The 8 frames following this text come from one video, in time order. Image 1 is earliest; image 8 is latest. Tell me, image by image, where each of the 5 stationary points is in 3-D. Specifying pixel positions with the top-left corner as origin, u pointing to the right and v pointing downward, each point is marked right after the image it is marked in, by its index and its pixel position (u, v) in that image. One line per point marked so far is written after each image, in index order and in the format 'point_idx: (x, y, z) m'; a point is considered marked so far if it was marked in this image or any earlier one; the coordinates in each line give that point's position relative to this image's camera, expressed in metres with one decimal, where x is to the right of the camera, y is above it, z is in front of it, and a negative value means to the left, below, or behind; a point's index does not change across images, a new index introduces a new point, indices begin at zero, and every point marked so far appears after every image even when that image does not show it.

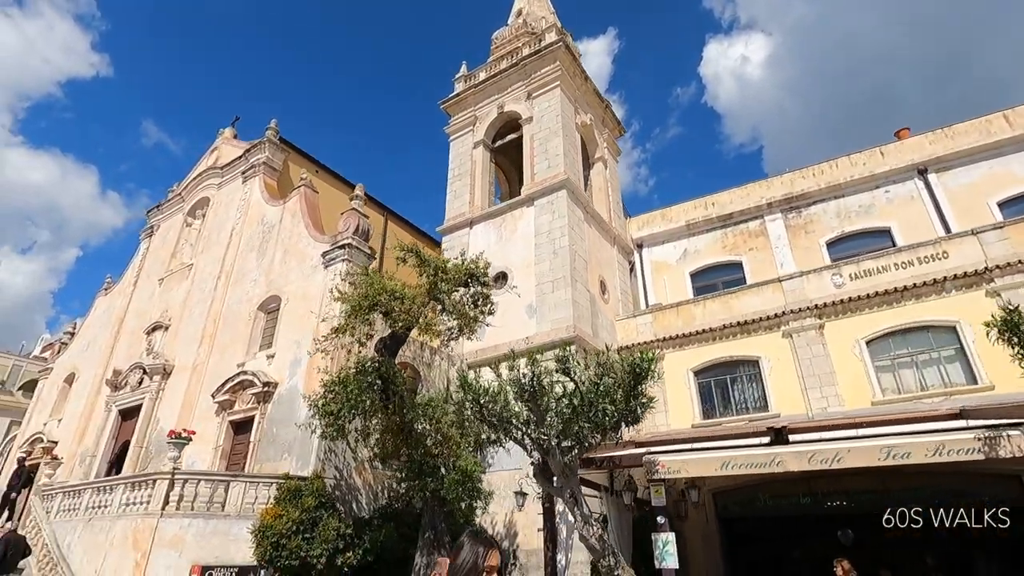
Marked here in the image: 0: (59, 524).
0: (-9.6, -5.0, +11.4) m
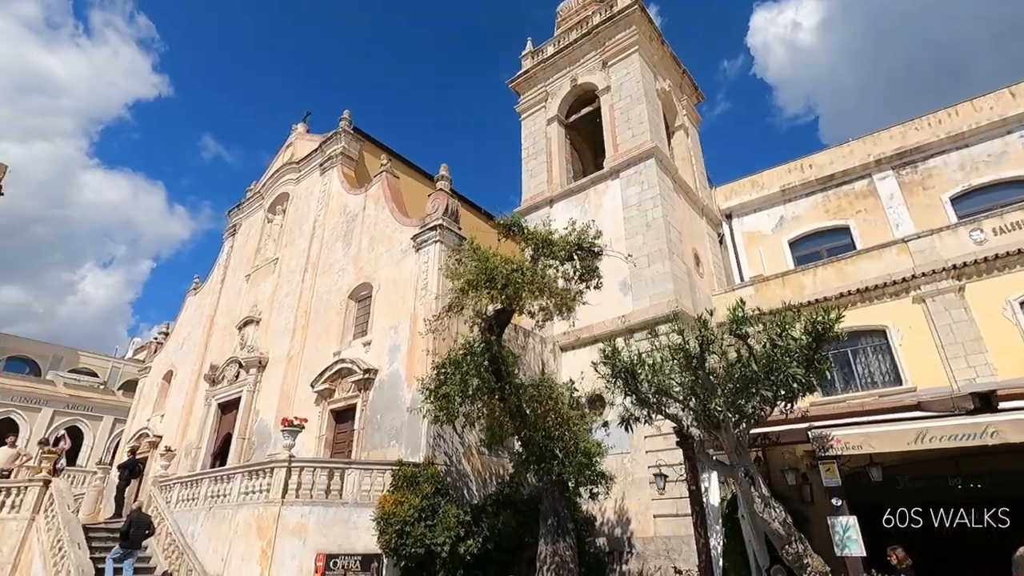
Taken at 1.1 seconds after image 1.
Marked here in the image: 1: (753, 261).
0: (-7.2, -4.9, +11.6) m
1: (+8.1, +0.9, +18.0) m
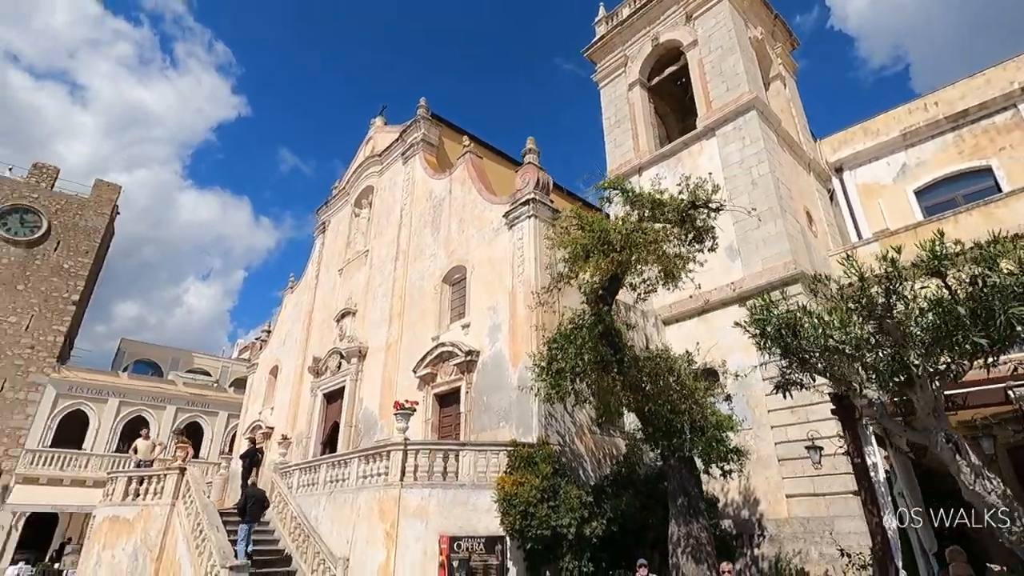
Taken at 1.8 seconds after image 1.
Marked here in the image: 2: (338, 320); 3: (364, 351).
0: (-4.7, -4.7, +11.9) m
1: (+10.9, +2.2, +16.2) m
2: (-5.8, -1.1, +18.1) m
3: (-4.5, -1.9, +16.4) m
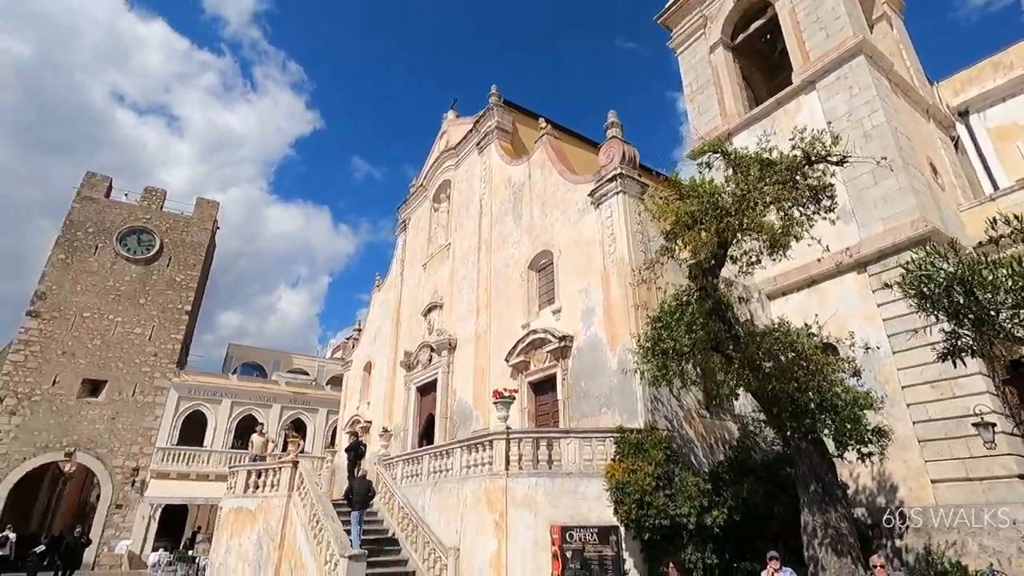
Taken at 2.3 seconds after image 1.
0: (-2.3, -4.6, +12.1) m
1: (+13.2, +3.3, +14.2) m
2: (-2.9, -0.9, +18.3) m
3: (-1.8, -1.7, +16.4) m
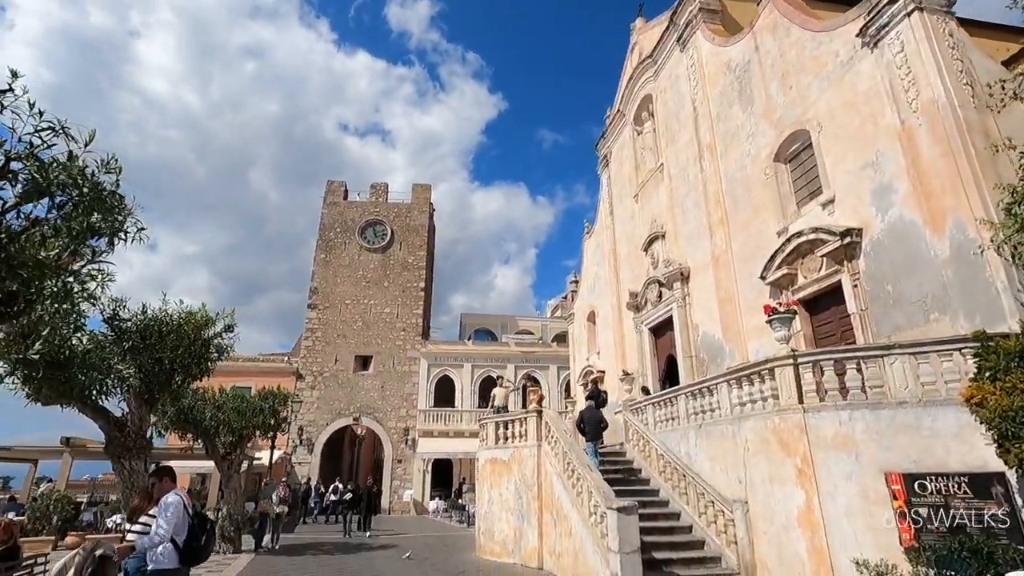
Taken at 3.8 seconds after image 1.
0: (+3.0, -2.9, +10.6) m
1: (+16.7, +7.1, +6.4) m
2: (+4.1, +1.2, +16.4) m
3: (+4.6, +0.4, +14.3) m
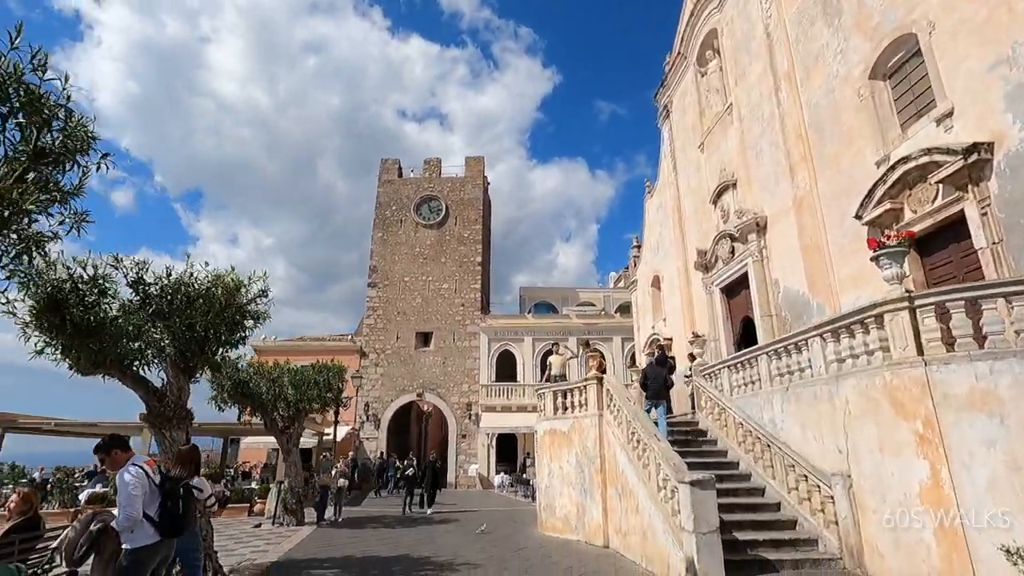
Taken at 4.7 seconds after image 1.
0: (+4.1, -2.0, +9.4) m
1: (+16.7, +8.4, +3.2) m
2: (+5.7, +2.4, +14.8) m
3: (+5.9, +1.6, +12.7) m
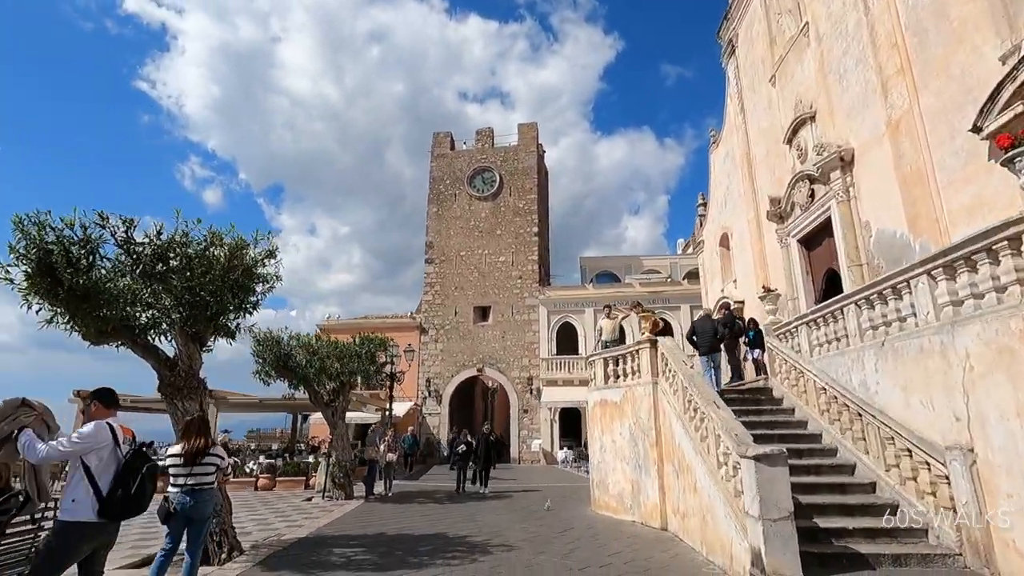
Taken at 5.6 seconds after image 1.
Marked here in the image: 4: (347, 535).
0: (+4.6, -1.1, +7.8) m
1: (+16.0, +9.5, -0.3) m
2: (+6.7, +3.6, +12.9) m
3: (+6.8, +2.7, +10.8) m
4: (-2.6, -3.9, +8.4) m
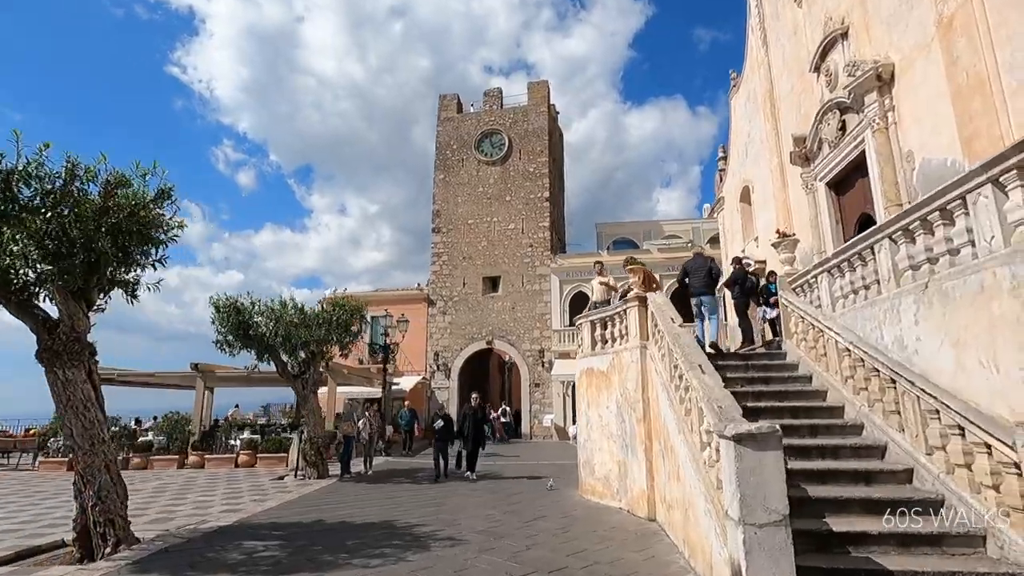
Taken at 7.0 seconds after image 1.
0: (+4.0, -0.3, +6.2) m
1: (+14.7, +10.0, -3.0) m
2: (+6.2, +4.6, +10.9) m
3: (+6.2, +3.6, +8.8) m
4: (-3.1, -3.2, +7.3) m
